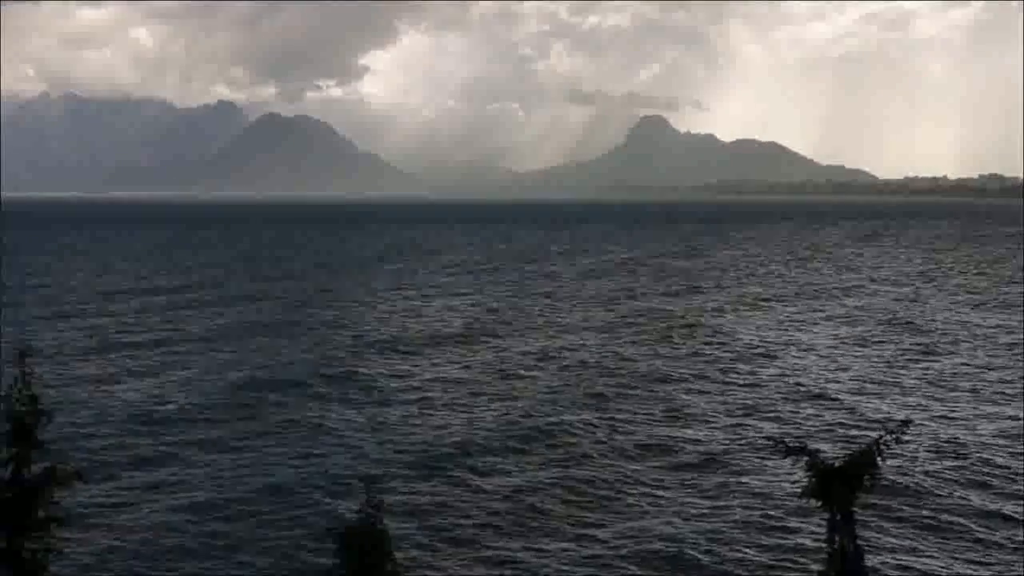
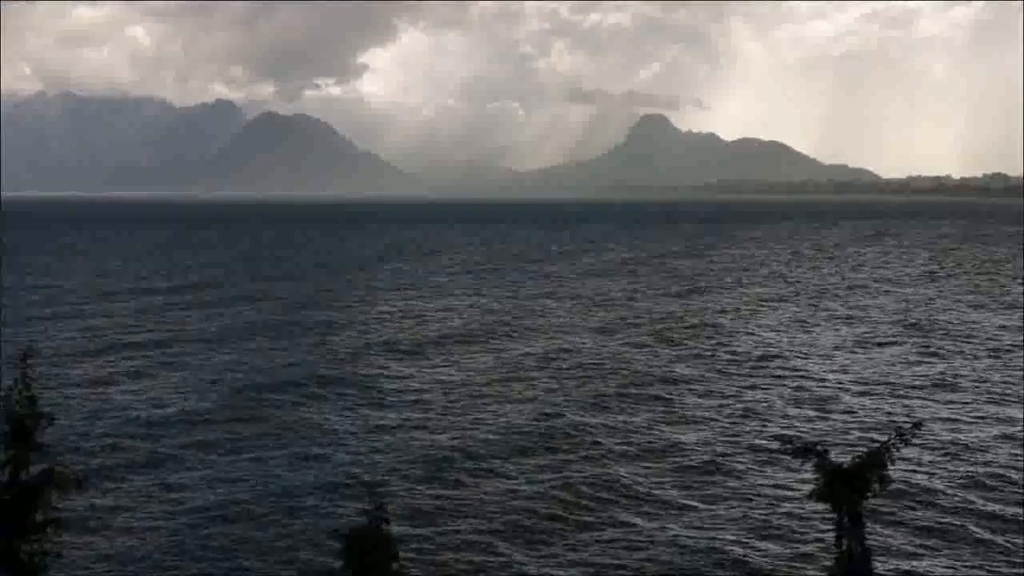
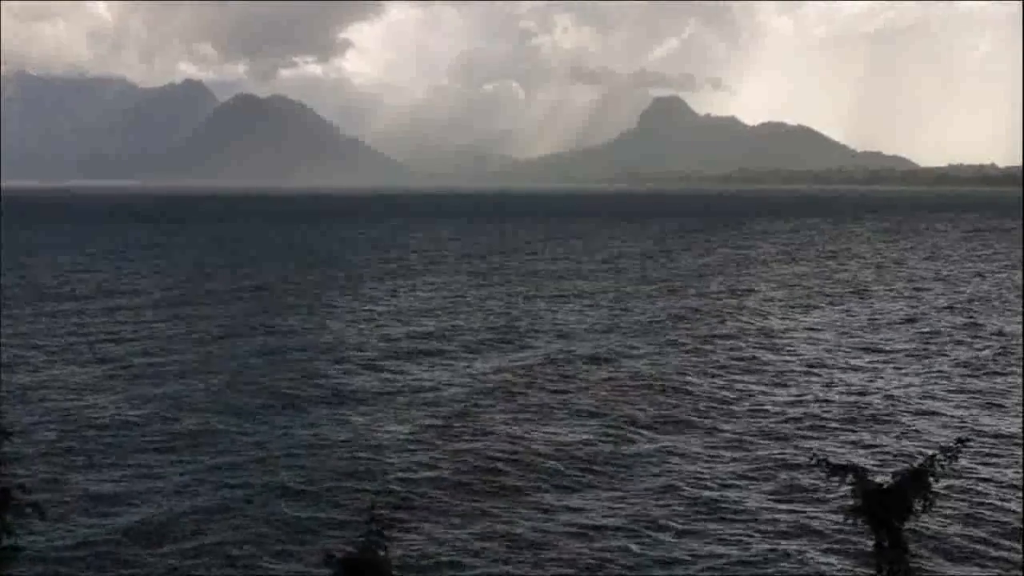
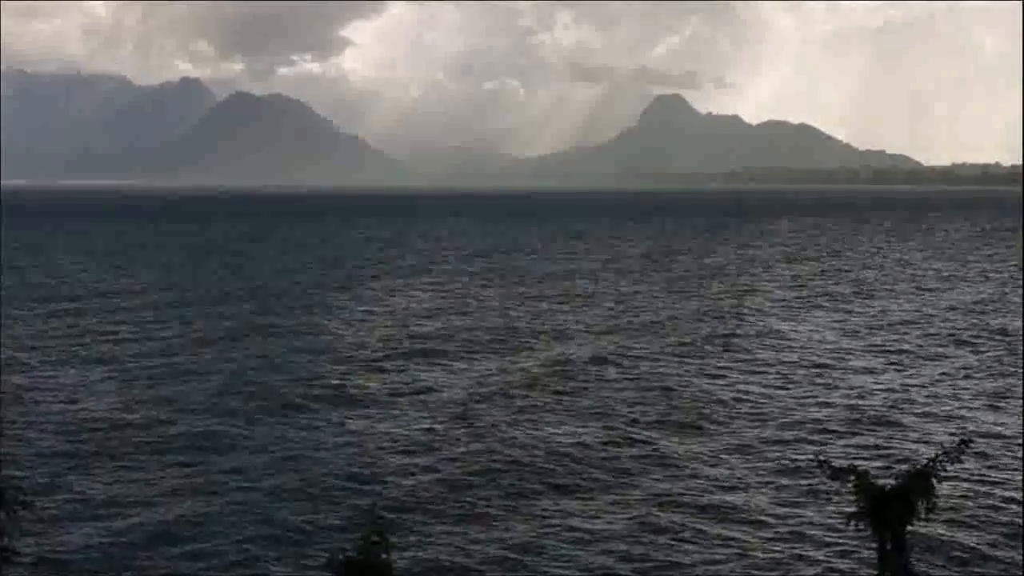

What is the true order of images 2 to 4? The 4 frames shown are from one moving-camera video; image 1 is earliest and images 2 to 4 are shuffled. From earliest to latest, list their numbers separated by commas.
2, 3, 4
